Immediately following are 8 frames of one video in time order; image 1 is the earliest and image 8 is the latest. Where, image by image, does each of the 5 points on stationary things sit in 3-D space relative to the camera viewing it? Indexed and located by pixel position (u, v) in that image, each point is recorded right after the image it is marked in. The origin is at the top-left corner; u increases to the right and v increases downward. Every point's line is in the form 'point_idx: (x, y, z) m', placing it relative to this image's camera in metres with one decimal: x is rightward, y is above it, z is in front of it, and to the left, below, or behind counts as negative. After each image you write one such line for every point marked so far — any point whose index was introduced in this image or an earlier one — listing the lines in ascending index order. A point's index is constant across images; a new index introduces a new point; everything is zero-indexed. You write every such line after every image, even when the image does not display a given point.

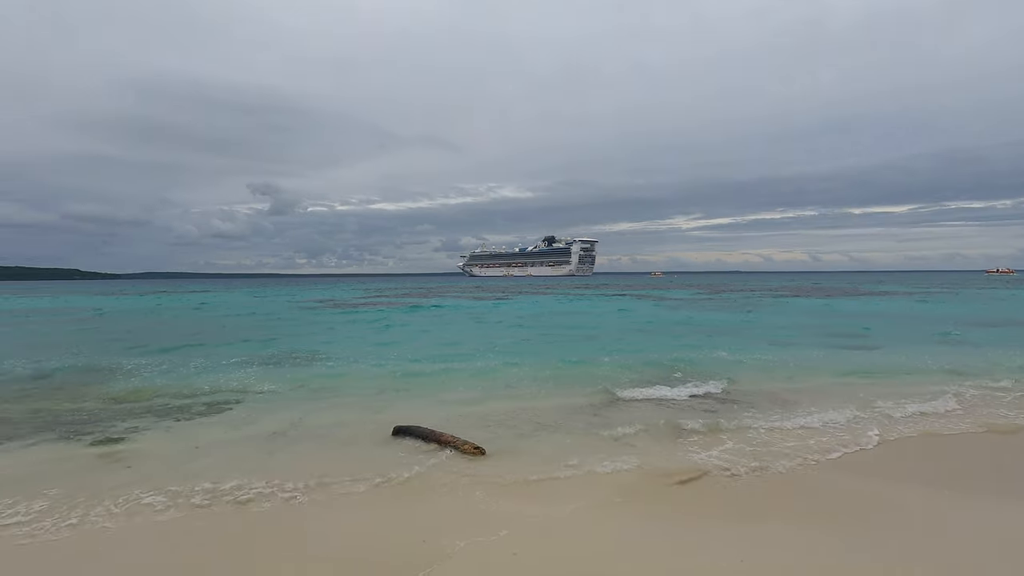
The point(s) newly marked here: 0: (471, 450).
0: (-0.5, -1.9, +6.5) m
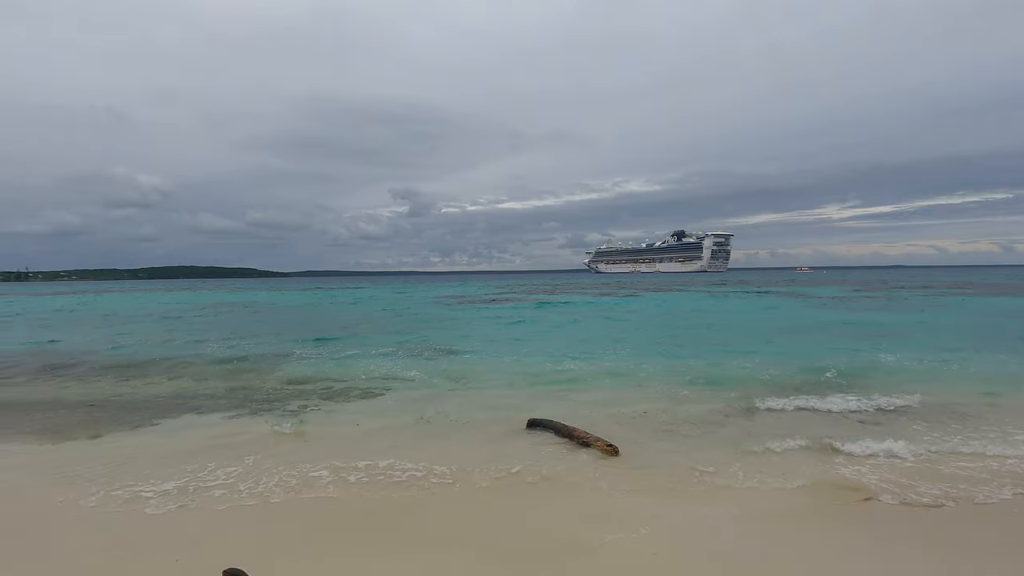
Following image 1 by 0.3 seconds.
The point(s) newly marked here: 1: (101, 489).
0: (+1.1, -1.9, +6.4) m
1: (-4.0, -2.1, +5.3) m
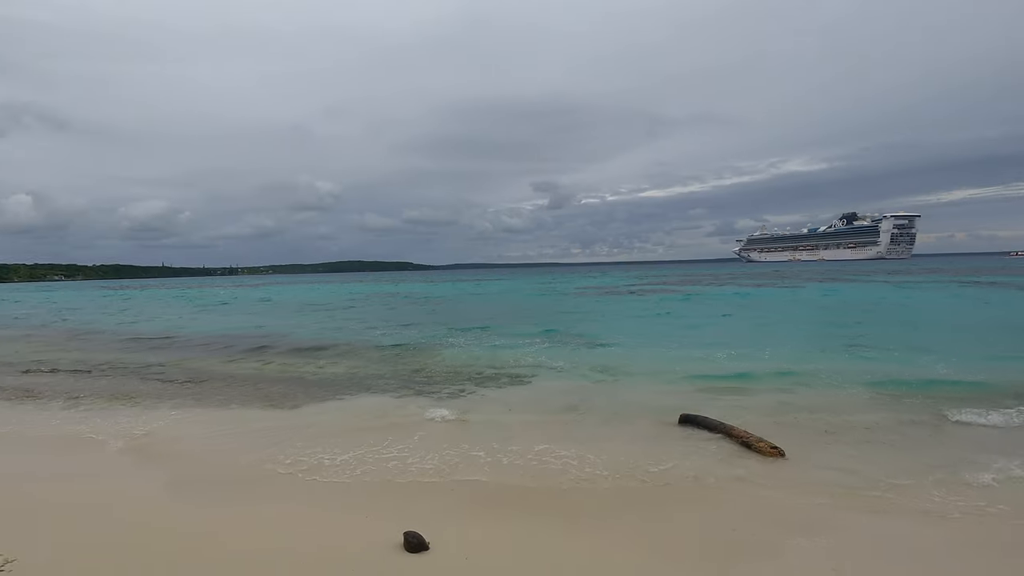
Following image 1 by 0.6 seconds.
0: (+2.9, -1.8, +6.0) m
1: (-2.4, -2.0, +6.2) m
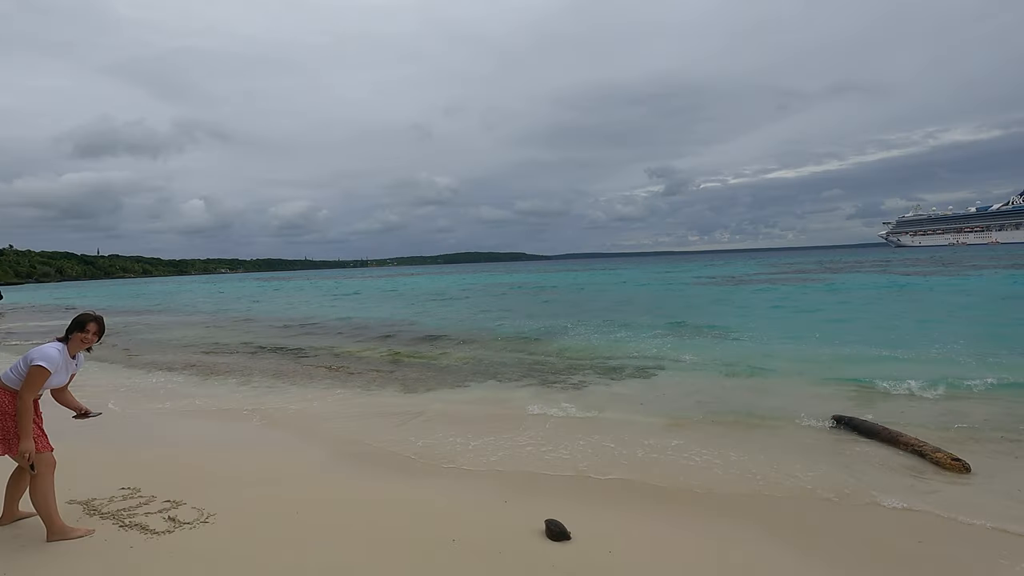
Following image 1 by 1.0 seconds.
0: (+4.2, -1.7, +5.2) m
1: (-0.9, -1.9, +6.5) m
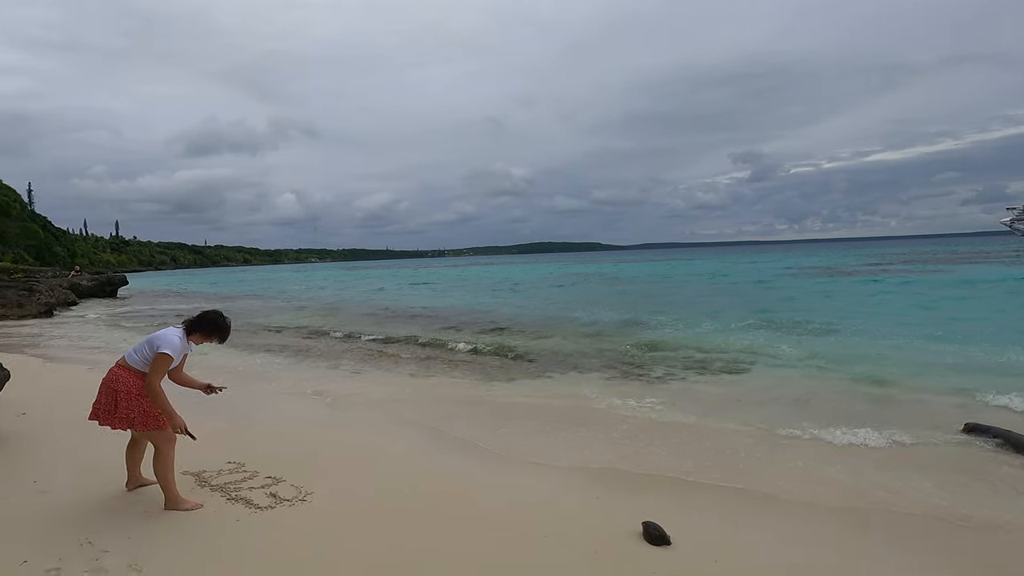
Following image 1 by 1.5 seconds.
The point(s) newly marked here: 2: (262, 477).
0: (+5.0, -1.6, +4.4) m
1: (+0.1, -1.7, +6.5) m
2: (-2.0, -1.6, +4.4) m
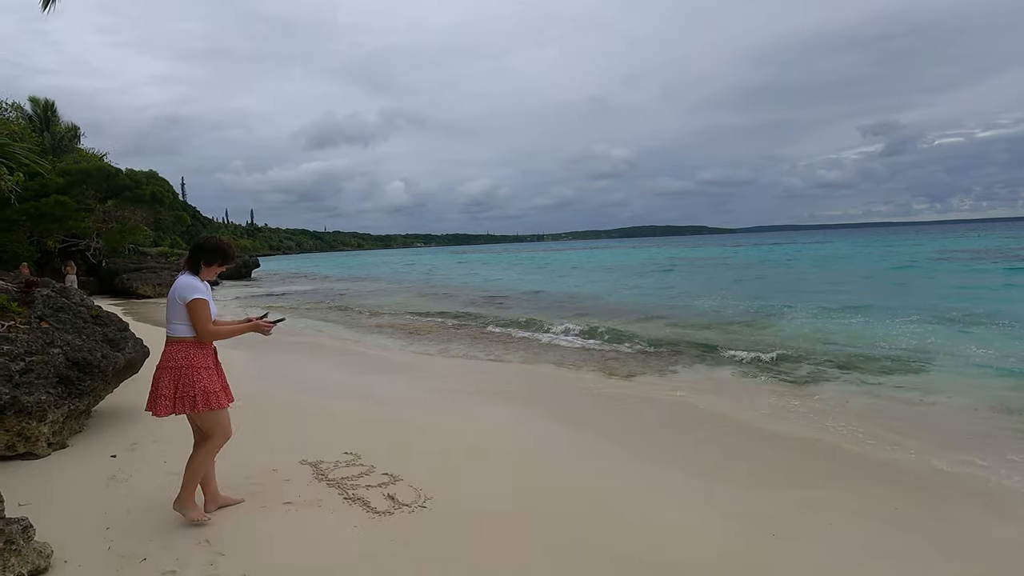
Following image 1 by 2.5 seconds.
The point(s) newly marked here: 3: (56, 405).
0: (+5.9, -1.6, +2.8) m
1: (+1.5, -1.6, +5.7) m
2: (-1.0, -1.4, +4.1) m
3: (-3.7, -0.9, +4.3) m
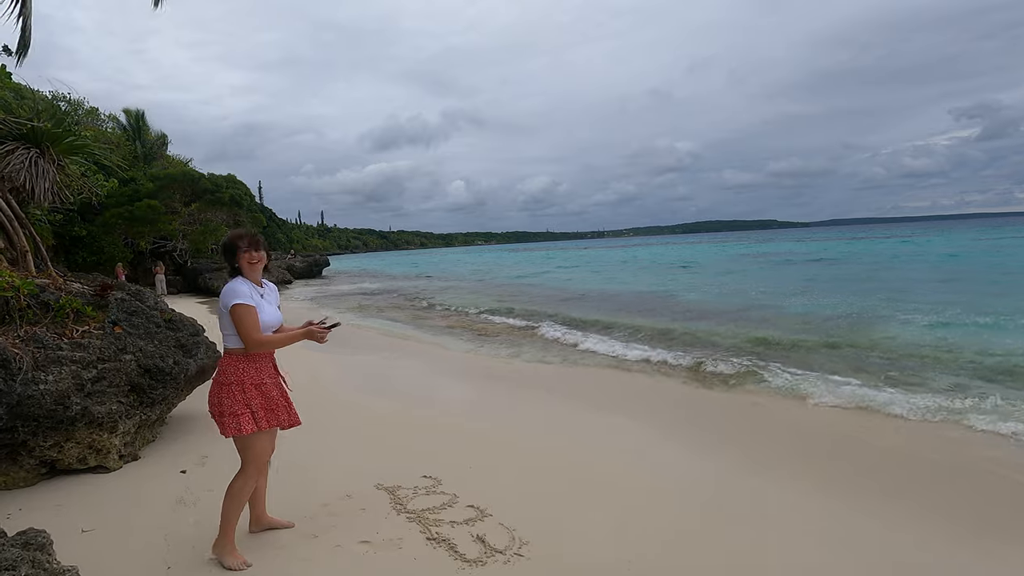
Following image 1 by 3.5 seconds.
0: (+6.4, -1.6, +1.5) m
1: (+2.4, -1.6, +4.9) m
2: (-0.3, -1.4, +3.5) m
3: (-3.0, -1.0, +4.1) m
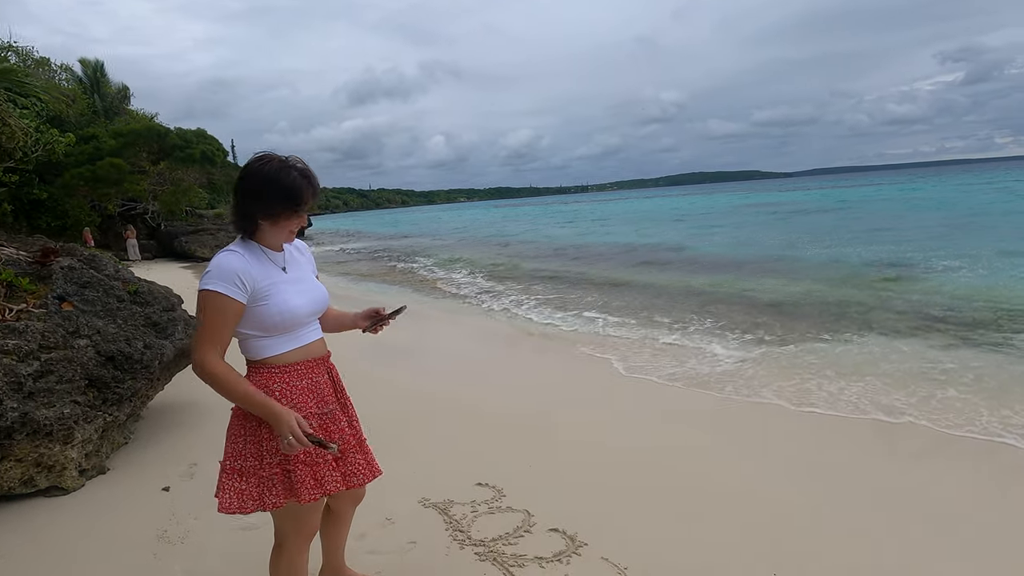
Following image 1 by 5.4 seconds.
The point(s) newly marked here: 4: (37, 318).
0: (+7.0, -1.3, +0.9) m
1: (+2.8, -1.2, +4.1) m
2: (+0.1, -1.2, +2.7) m
3: (-2.5, -0.8, +3.2) m
4: (-2.8, -0.2, +3.2) m
